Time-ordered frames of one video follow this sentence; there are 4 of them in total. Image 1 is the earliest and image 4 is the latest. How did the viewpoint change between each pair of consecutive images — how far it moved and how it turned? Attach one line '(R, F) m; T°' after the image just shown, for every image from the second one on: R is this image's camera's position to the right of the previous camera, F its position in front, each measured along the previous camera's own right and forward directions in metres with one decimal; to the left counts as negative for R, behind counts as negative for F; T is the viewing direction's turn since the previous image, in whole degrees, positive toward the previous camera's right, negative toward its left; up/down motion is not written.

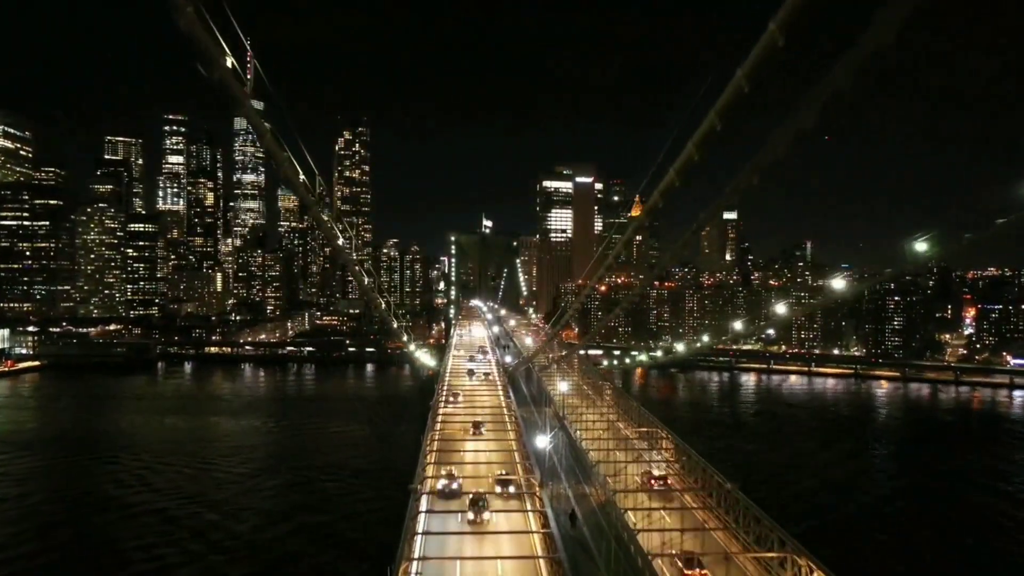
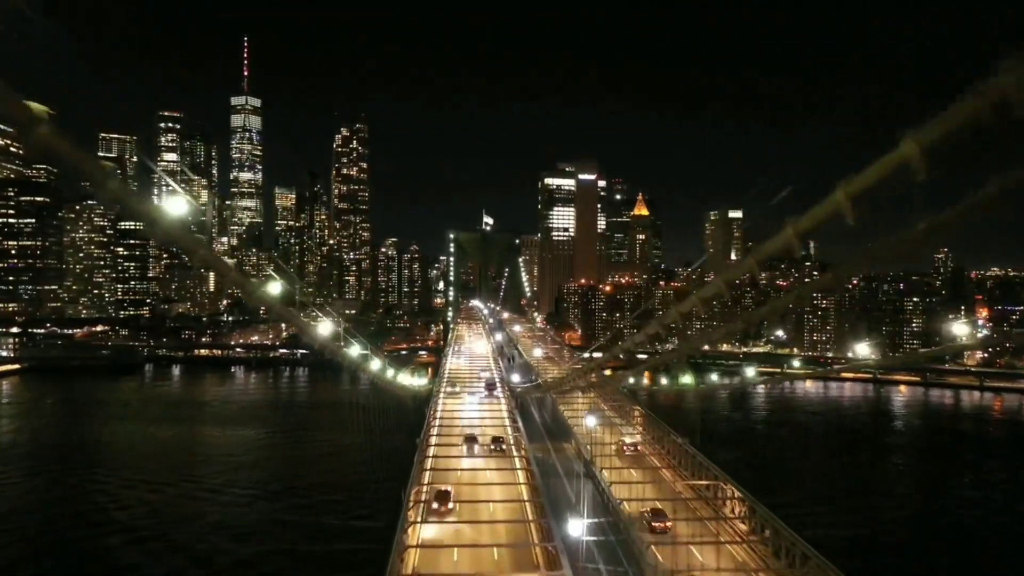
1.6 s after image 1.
(0.0, +0.8) m; 0°
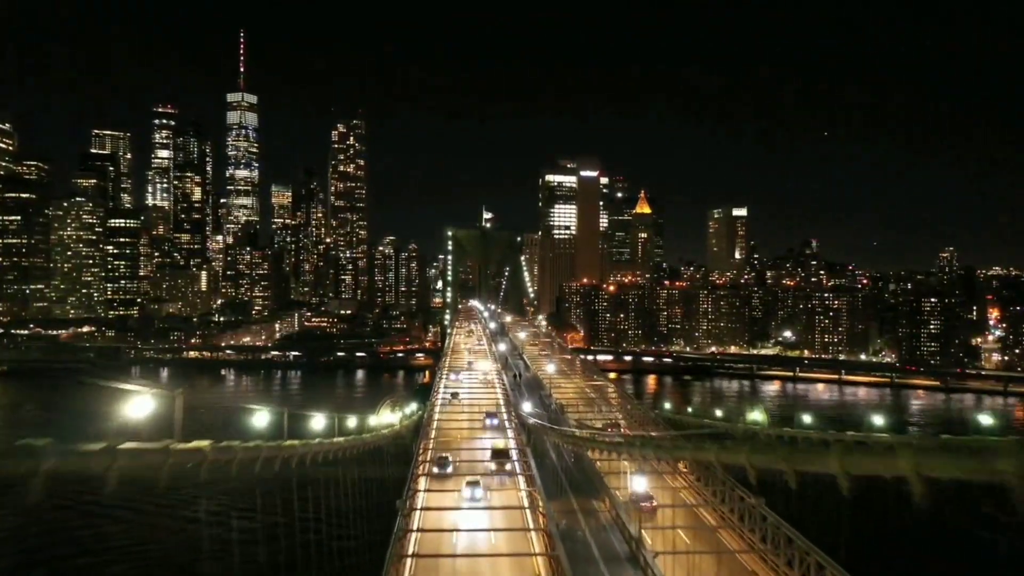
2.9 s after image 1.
(0.0, +0.7) m; 0°
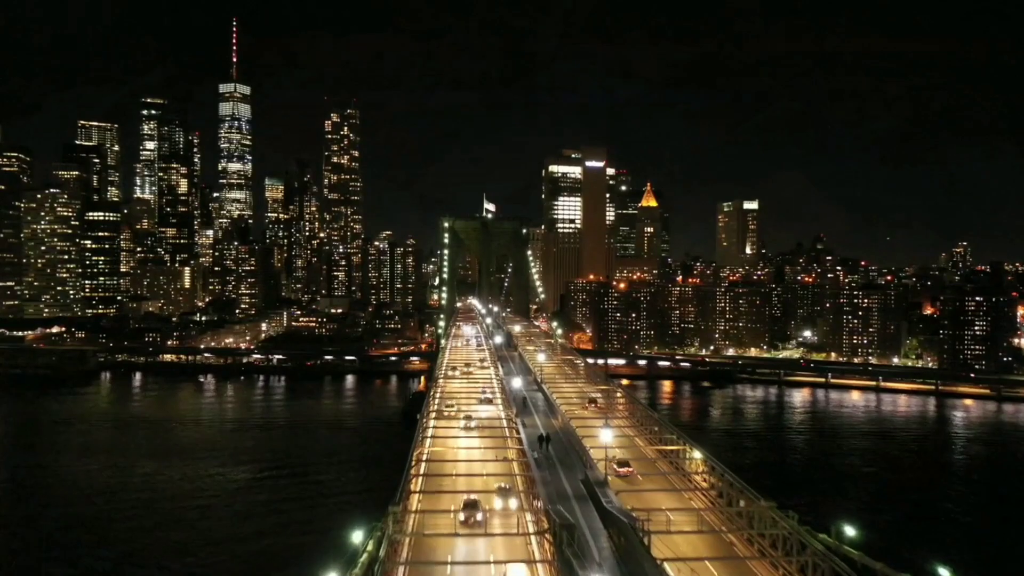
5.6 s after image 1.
(-0.1, +1.6) m; 0°
